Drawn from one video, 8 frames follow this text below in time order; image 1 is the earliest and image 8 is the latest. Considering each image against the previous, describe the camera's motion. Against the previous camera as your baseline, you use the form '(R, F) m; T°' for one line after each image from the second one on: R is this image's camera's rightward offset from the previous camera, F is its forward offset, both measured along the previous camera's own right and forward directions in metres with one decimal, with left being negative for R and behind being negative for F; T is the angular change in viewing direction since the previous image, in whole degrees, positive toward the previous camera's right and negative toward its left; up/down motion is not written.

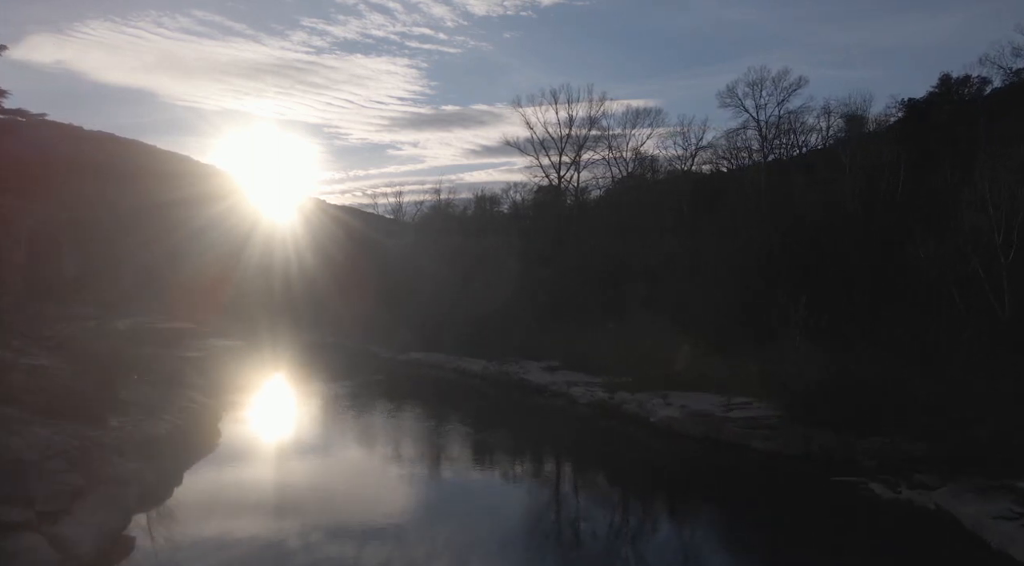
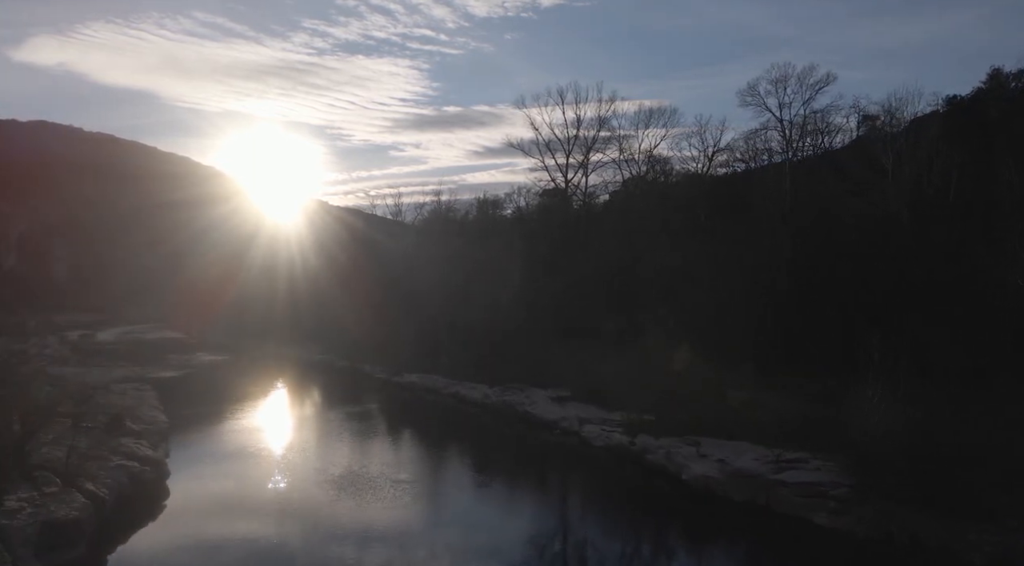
(-0.1, +2.0) m; 0°
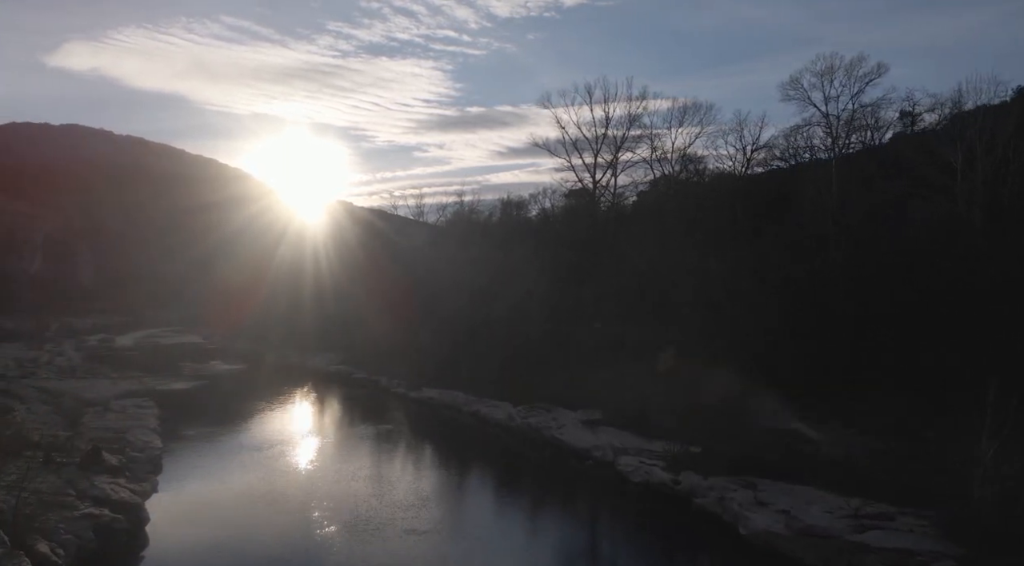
(-0.1, +1.4) m; -2°
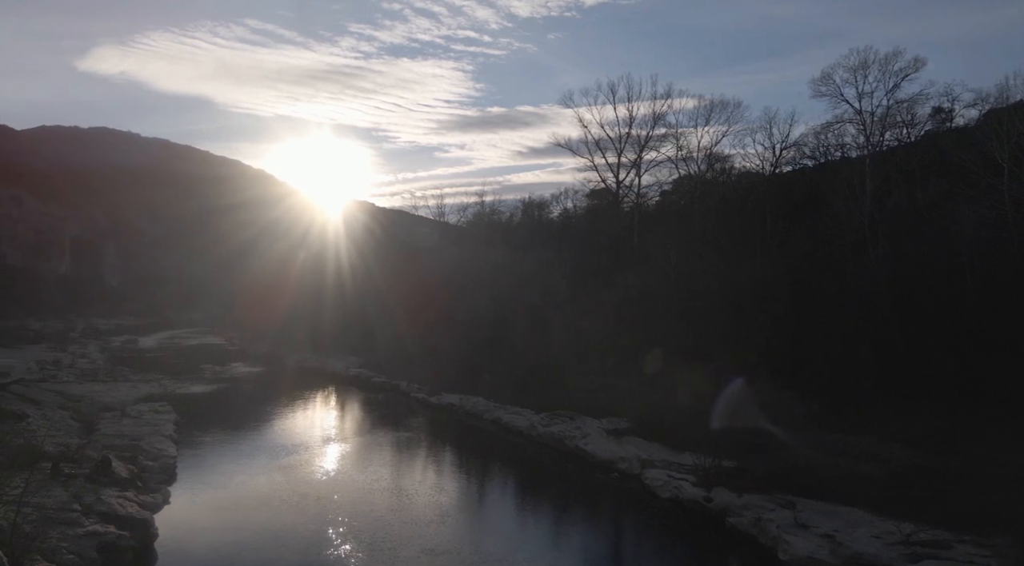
(0.0, +0.5) m; -2°
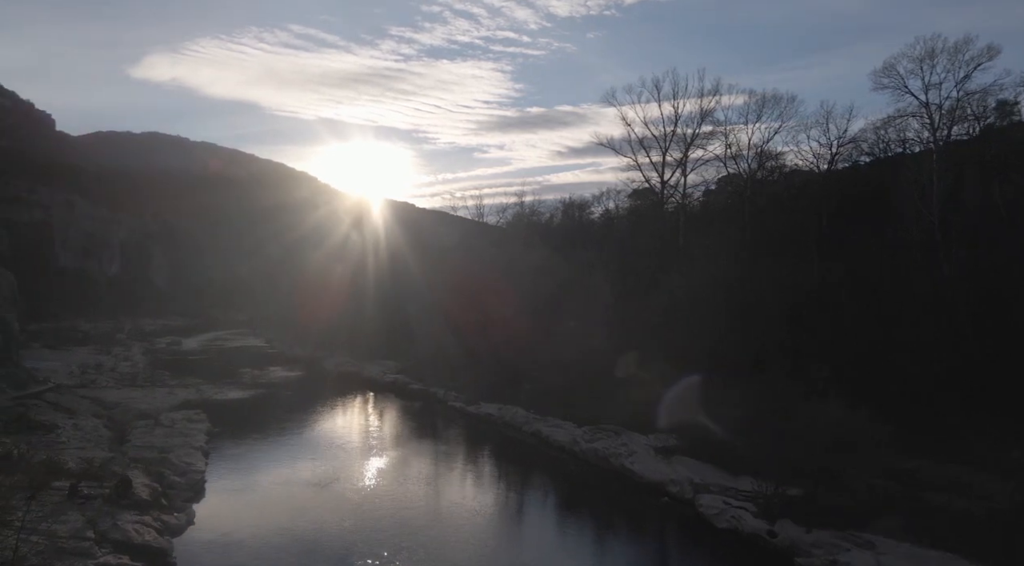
(0.0, +0.8) m; -3°
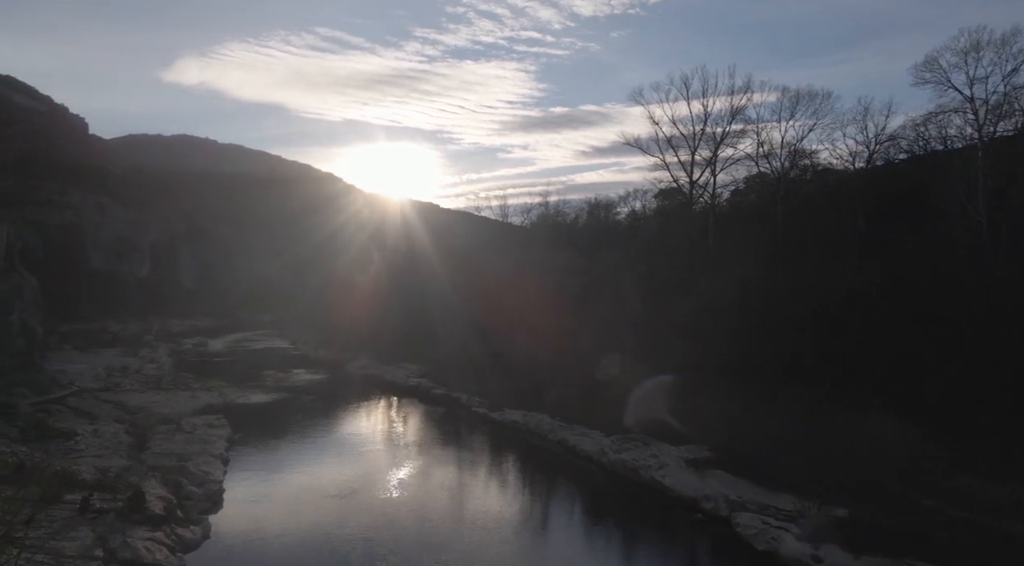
(0.0, +0.5) m; -2°
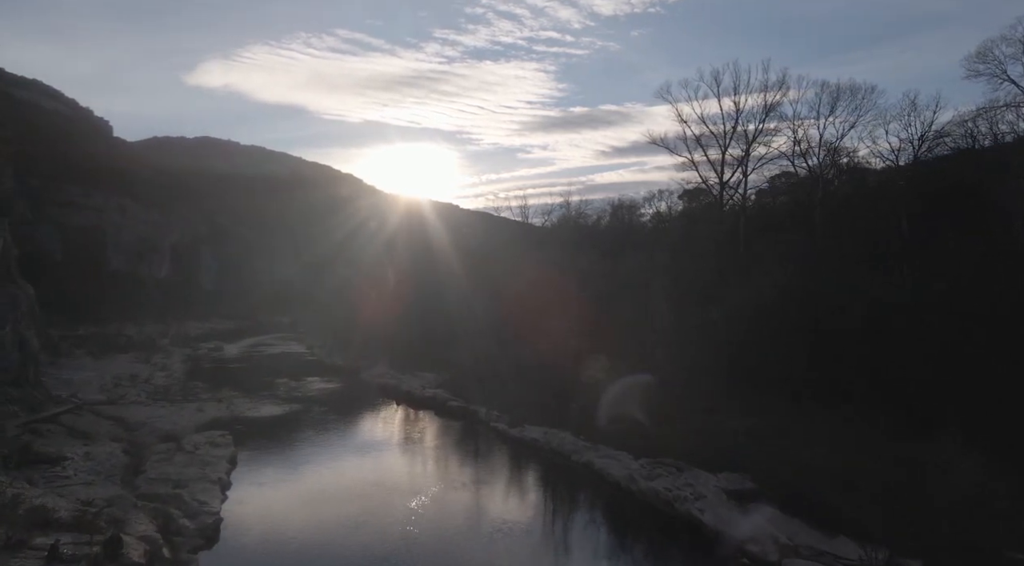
(0.0, +1.1) m; -2°
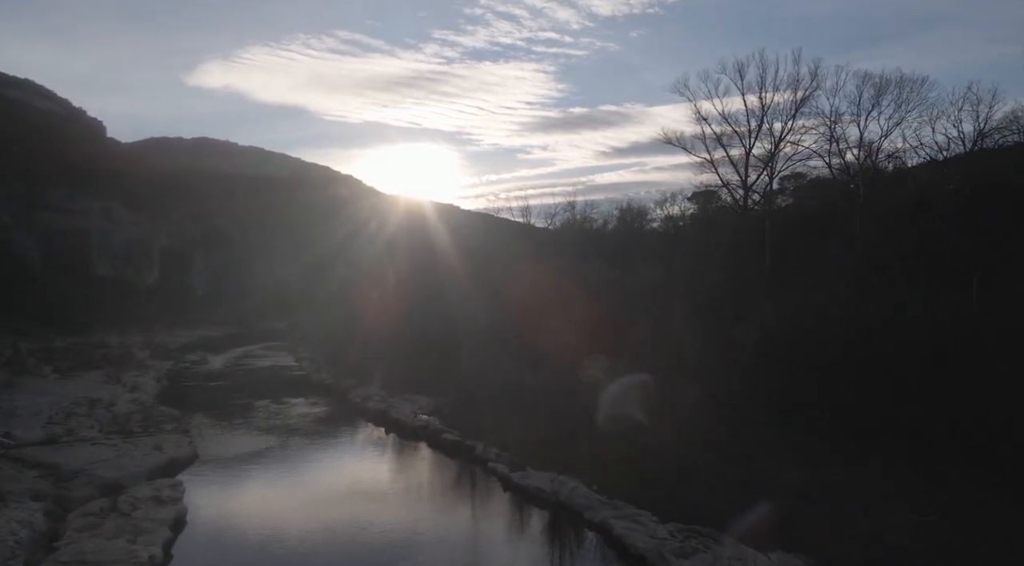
(0.0, +2.4) m; 0°
